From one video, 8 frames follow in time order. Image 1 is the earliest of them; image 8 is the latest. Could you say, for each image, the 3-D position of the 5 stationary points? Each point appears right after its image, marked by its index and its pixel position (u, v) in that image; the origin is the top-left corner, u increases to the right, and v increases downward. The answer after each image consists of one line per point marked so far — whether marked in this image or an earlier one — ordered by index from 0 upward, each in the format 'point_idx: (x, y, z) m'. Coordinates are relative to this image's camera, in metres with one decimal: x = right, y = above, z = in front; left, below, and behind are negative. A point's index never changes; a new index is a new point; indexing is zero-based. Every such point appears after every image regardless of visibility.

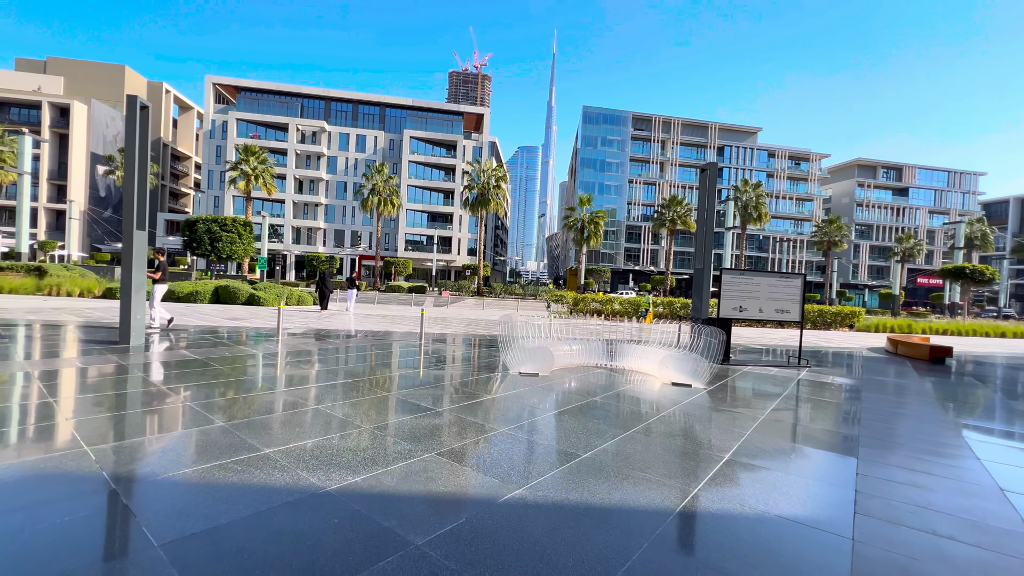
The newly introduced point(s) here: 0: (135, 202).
0: (-6.2, +1.4, +7.4) m
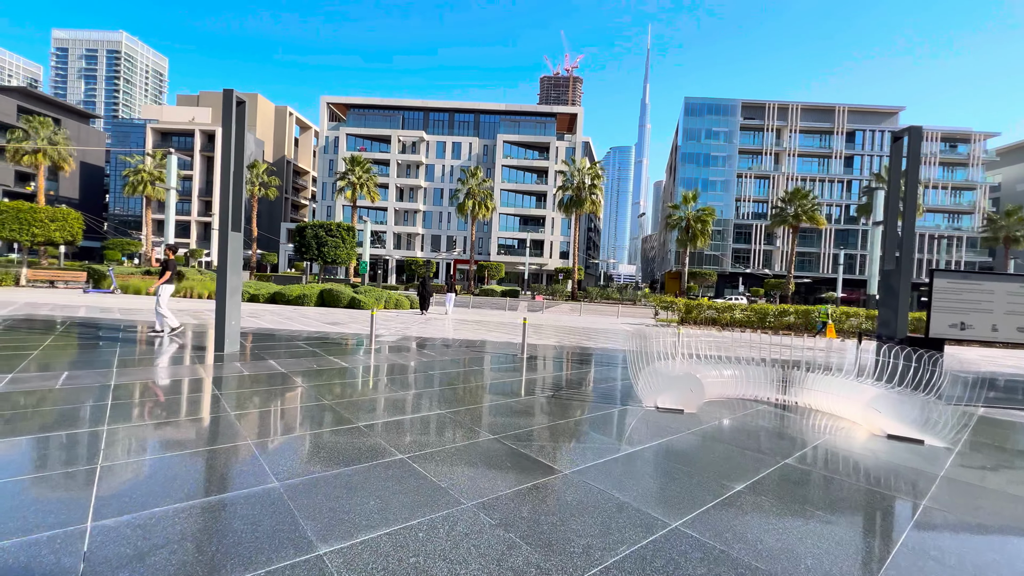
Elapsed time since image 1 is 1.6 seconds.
0: (-4.4, +1.4, +7.1) m
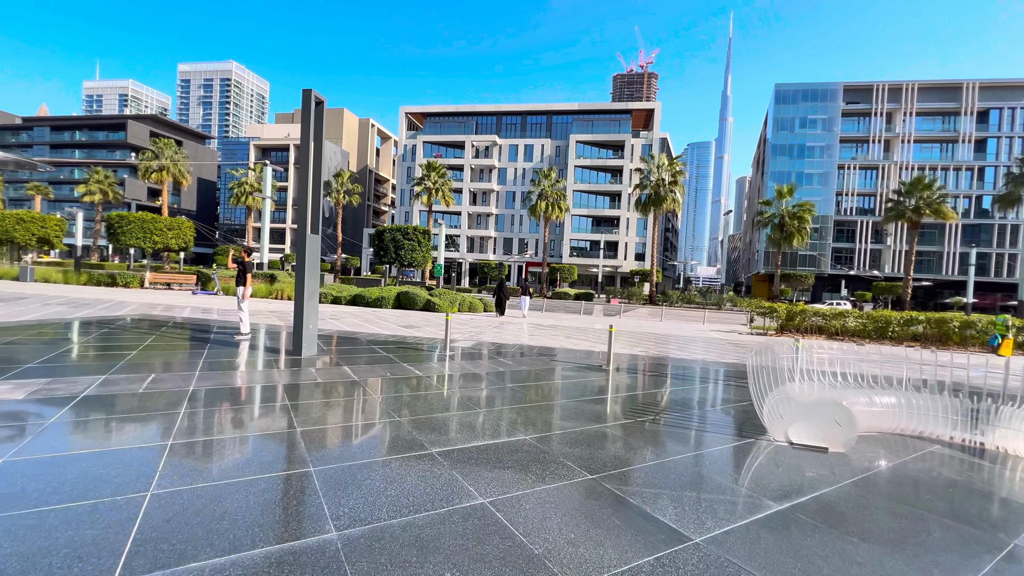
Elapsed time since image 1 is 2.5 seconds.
0: (-3.1, +1.3, +7.0) m
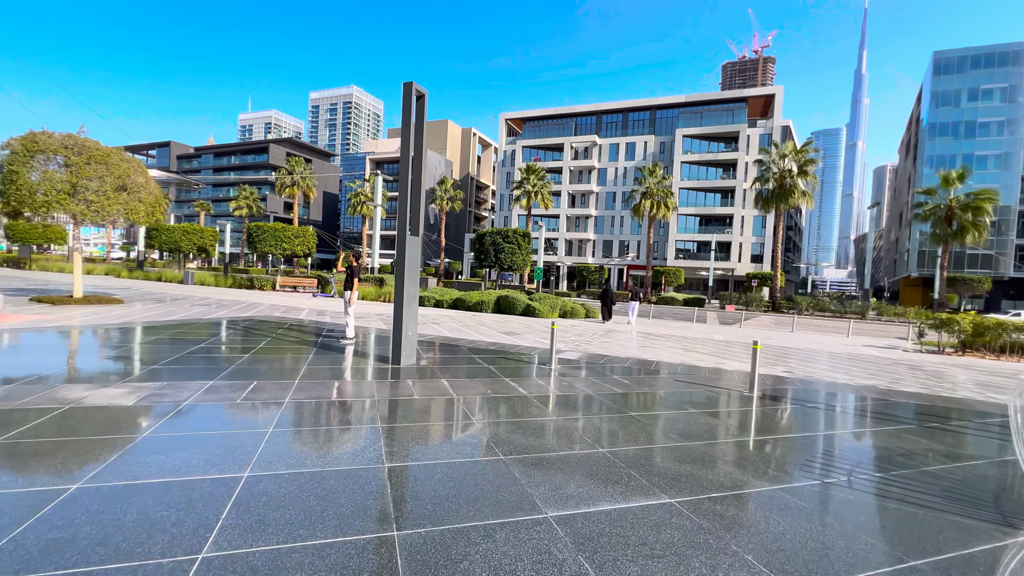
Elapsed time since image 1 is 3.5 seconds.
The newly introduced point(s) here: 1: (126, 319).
0: (-1.5, +1.3, +6.6) m
1: (-9.6, -0.8, +11.4) m
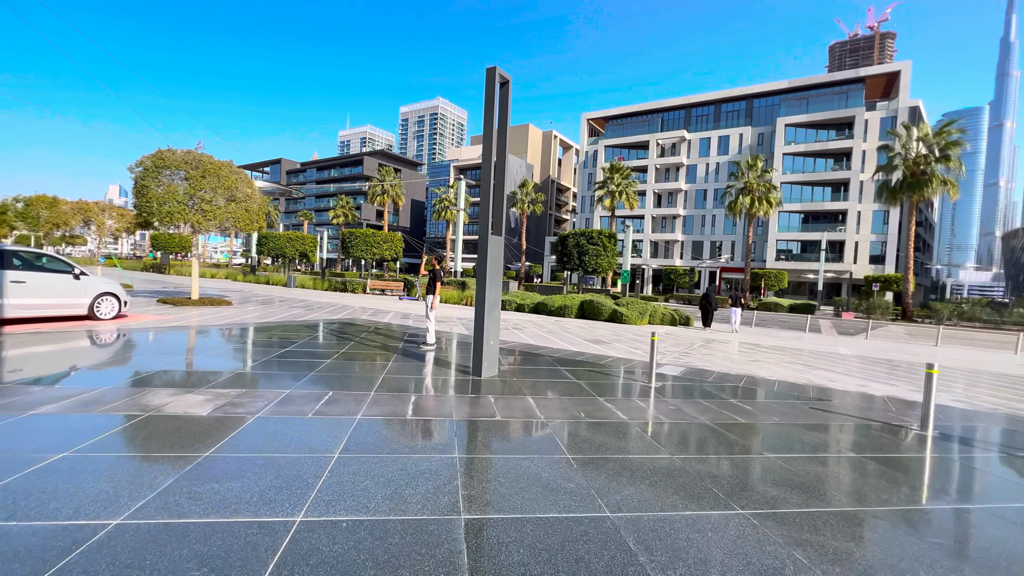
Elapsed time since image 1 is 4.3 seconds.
0: (-0.3, +1.2, +6.0) m
1: (-7.4, -0.8, +12.1) m
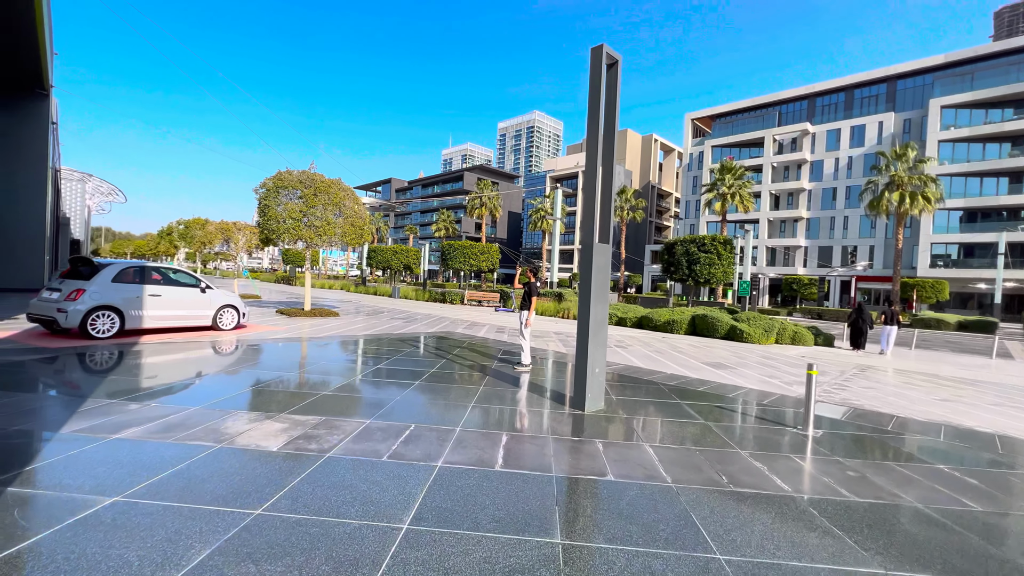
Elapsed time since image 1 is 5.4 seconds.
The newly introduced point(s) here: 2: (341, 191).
0: (+0.9, +1.0, +5.1) m
1: (-4.8, -1.2, +12.5) m
2: (-5.6, +3.2, +14.8) m
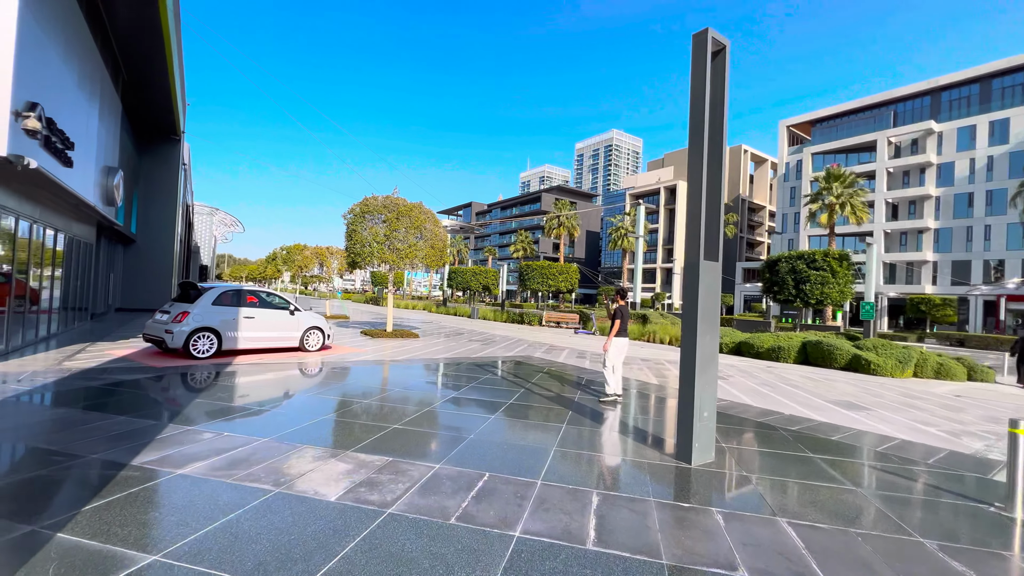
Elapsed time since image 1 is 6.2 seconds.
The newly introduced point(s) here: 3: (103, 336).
0: (+1.8, +0.8, +4.3) m
1: (-2.6, -1.8, +12.5) m
2: (-3.0, +2.5, +15.1) m
3: (-11.0, -1.3, +12.2) m
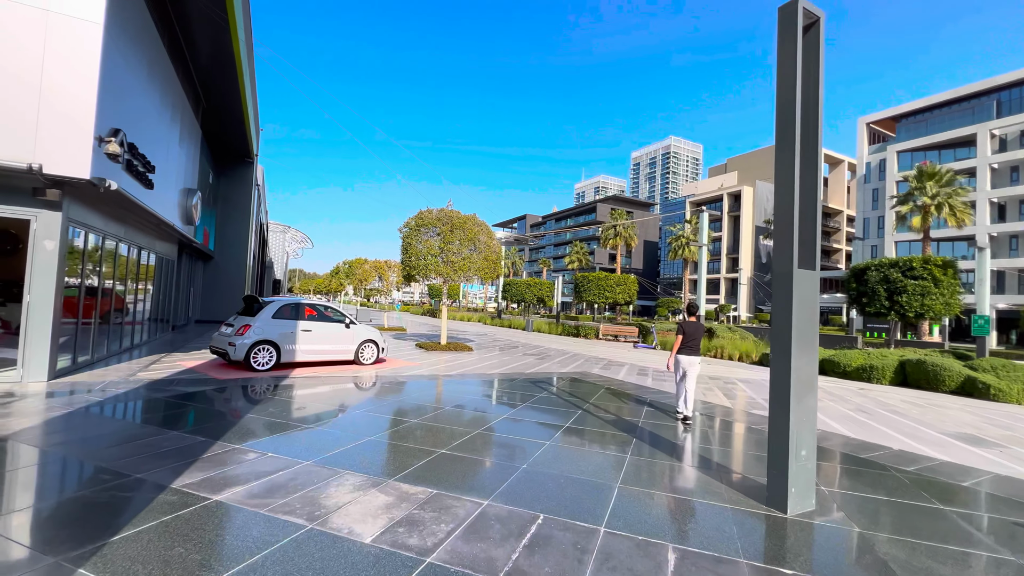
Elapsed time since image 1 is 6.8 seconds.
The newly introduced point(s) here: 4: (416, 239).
0: (+2.3, +0.6, +3.6) m
1: (-1.1, -2.1, +12.2) m
2: (-1.2, +2.0, +14.9) m
3: (-9.5, -1.7, +12.9) m
4: (-3.1, +1.6, +14.7) m
